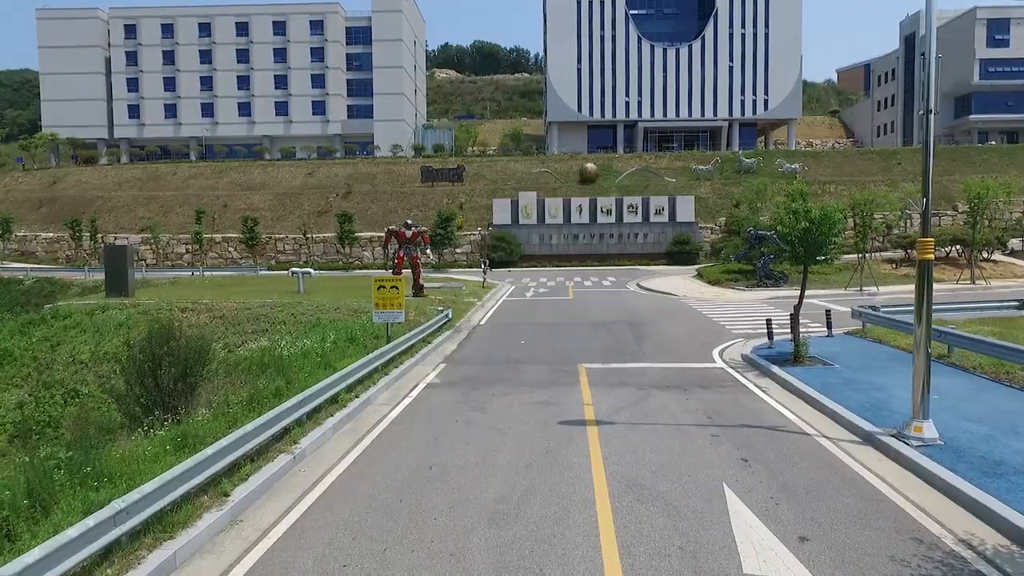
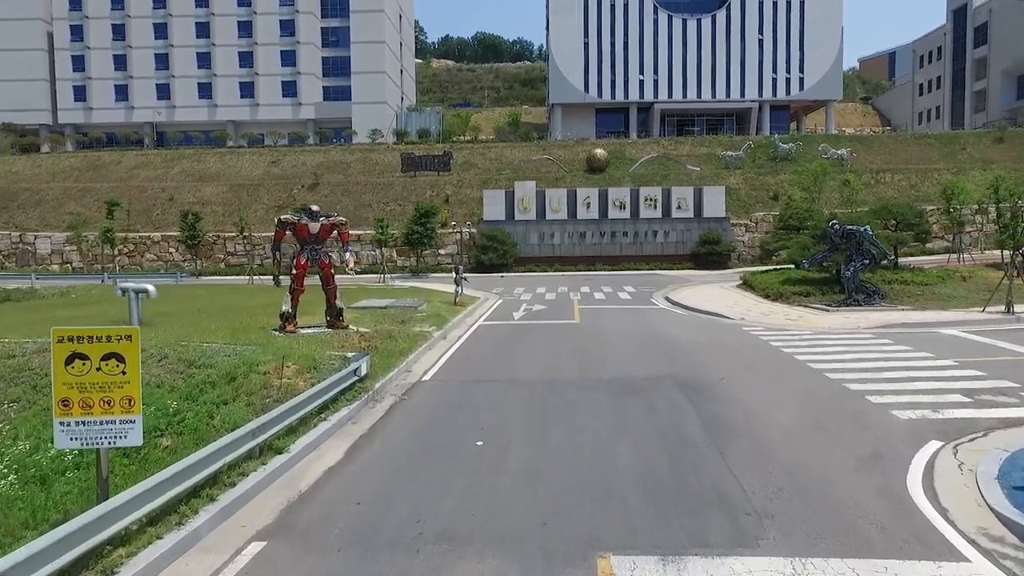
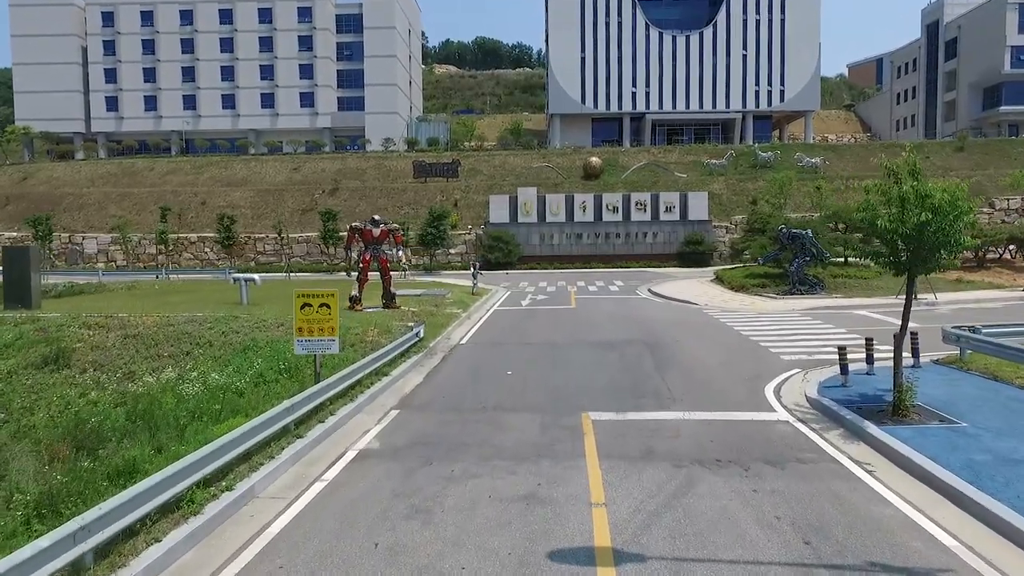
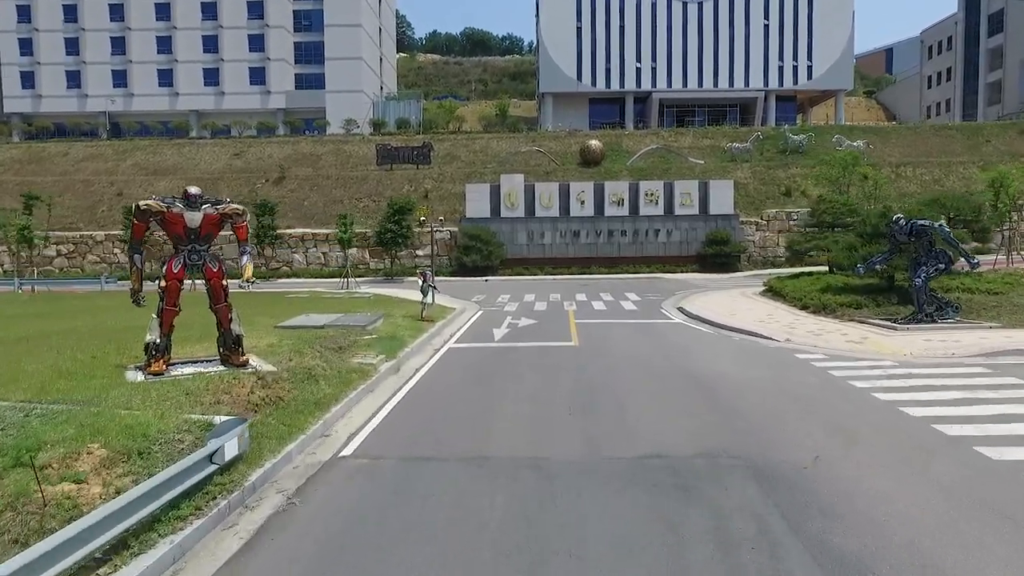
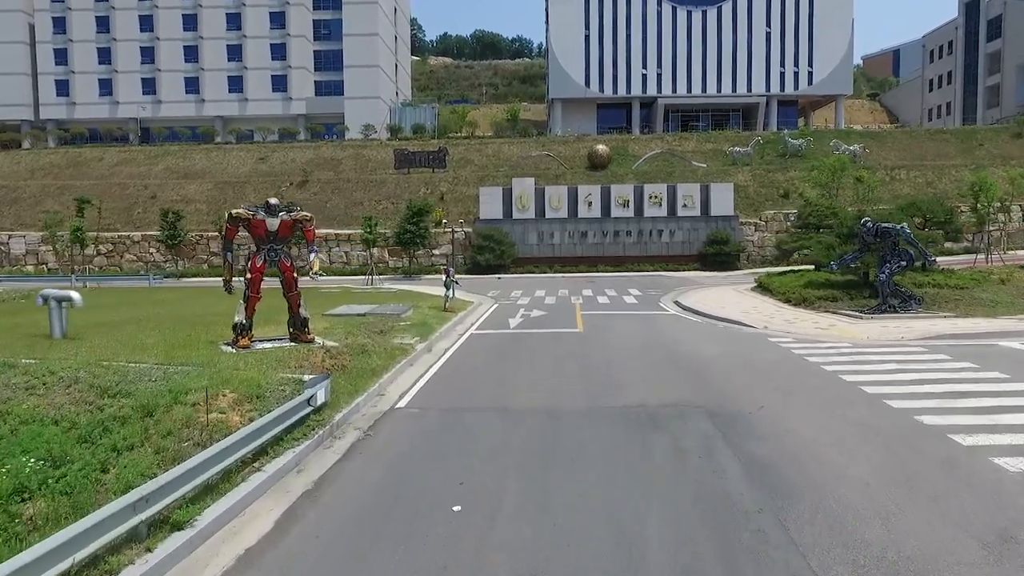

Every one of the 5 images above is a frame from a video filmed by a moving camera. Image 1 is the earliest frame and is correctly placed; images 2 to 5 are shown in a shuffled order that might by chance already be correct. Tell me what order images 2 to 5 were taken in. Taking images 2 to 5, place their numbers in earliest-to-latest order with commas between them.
3, 2, 5, 4
